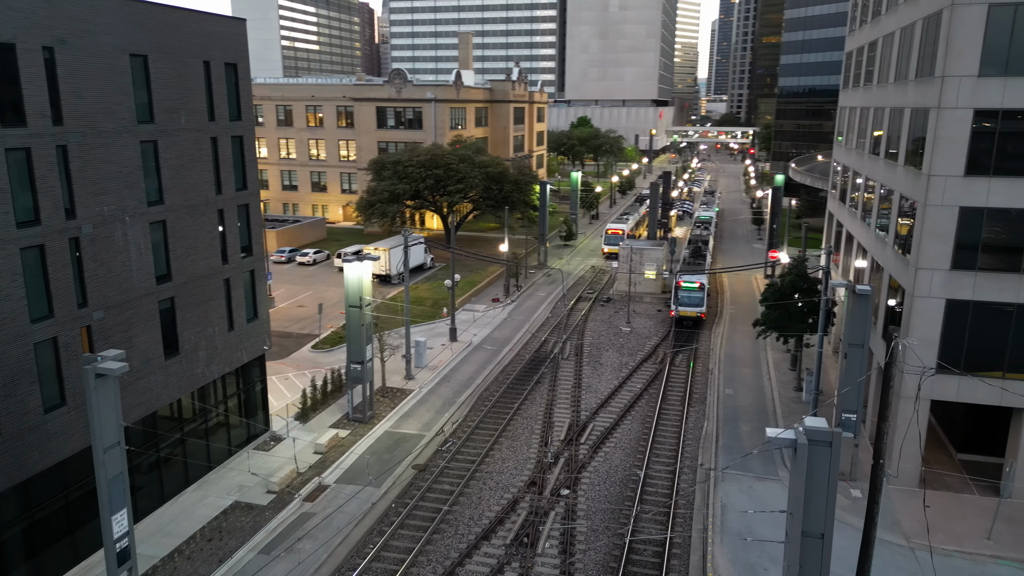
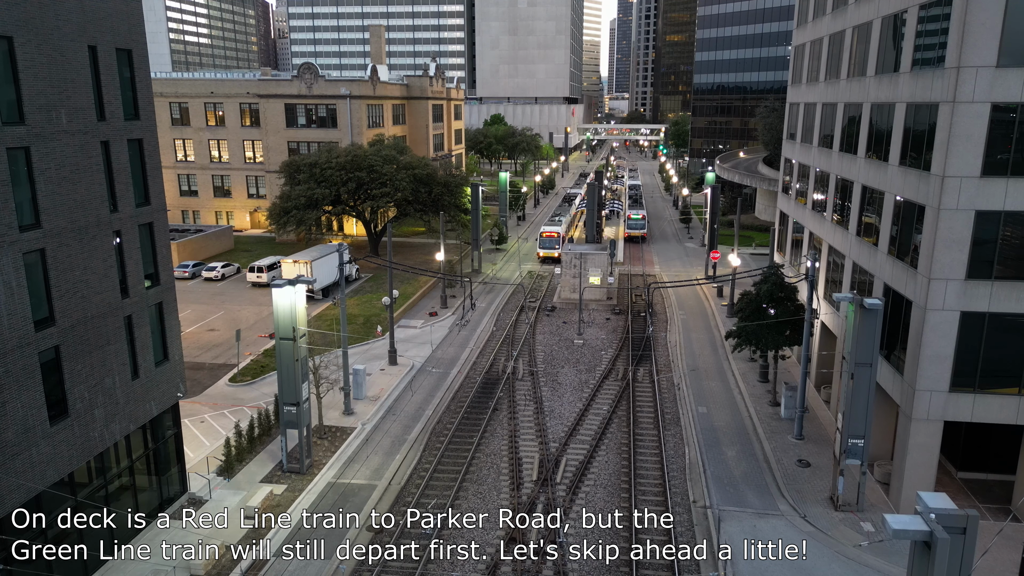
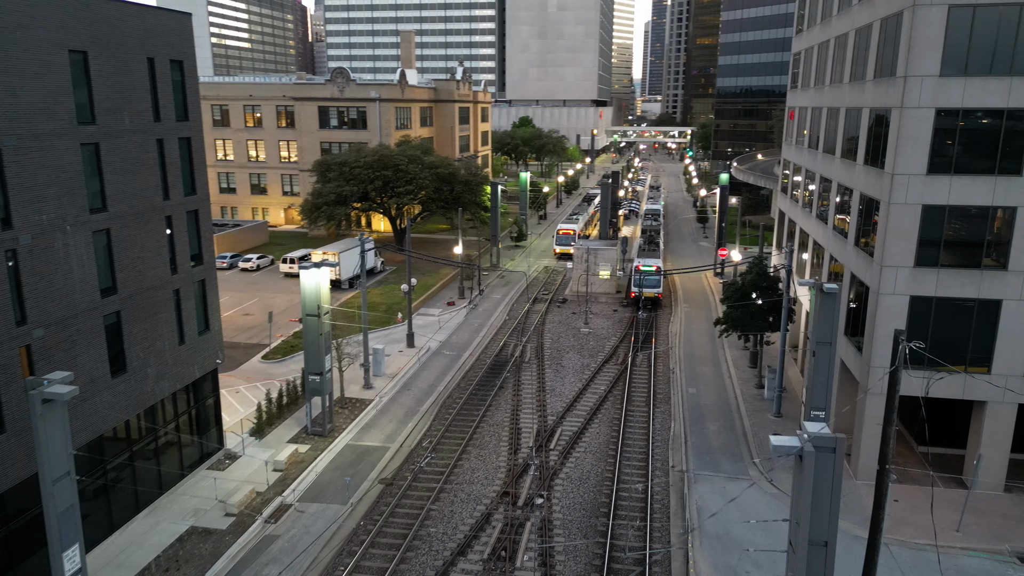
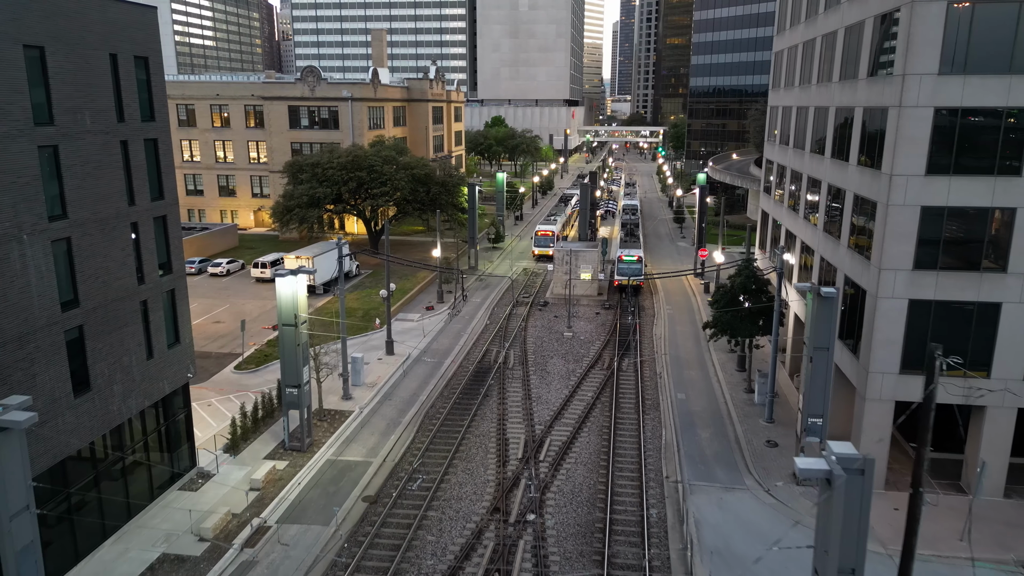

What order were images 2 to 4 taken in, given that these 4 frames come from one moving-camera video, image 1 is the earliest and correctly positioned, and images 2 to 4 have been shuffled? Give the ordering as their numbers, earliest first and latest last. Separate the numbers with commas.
3, 4, 2
